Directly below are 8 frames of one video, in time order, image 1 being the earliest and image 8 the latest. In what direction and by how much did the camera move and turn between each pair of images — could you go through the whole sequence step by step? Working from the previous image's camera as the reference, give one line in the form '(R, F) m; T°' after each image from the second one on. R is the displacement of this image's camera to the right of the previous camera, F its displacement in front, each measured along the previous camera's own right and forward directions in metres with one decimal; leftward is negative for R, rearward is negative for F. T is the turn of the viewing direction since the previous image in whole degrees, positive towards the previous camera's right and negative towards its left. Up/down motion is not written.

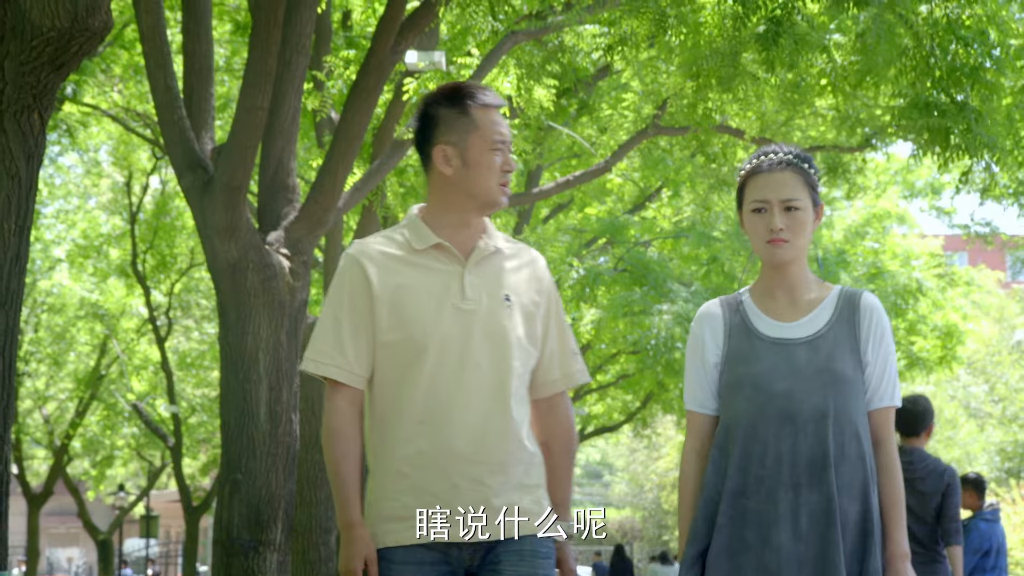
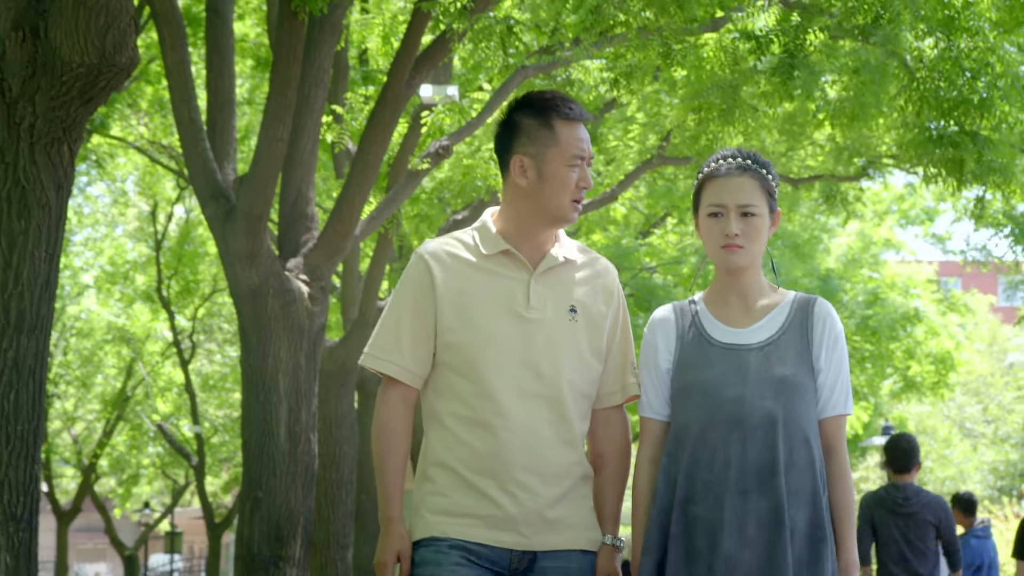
(+0.2, -0.4) m; -2°
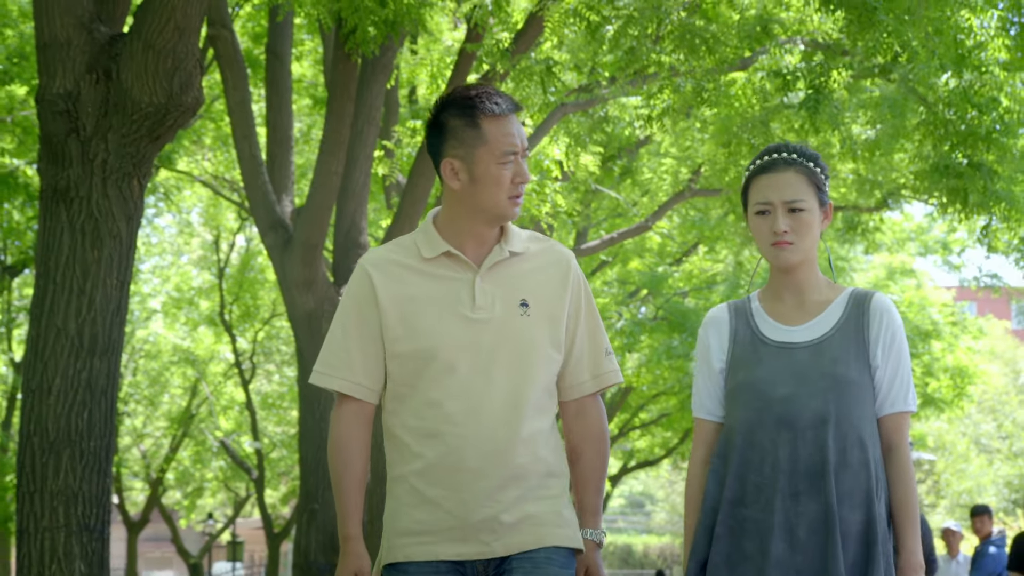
(0.0, -0.7) m; -1°
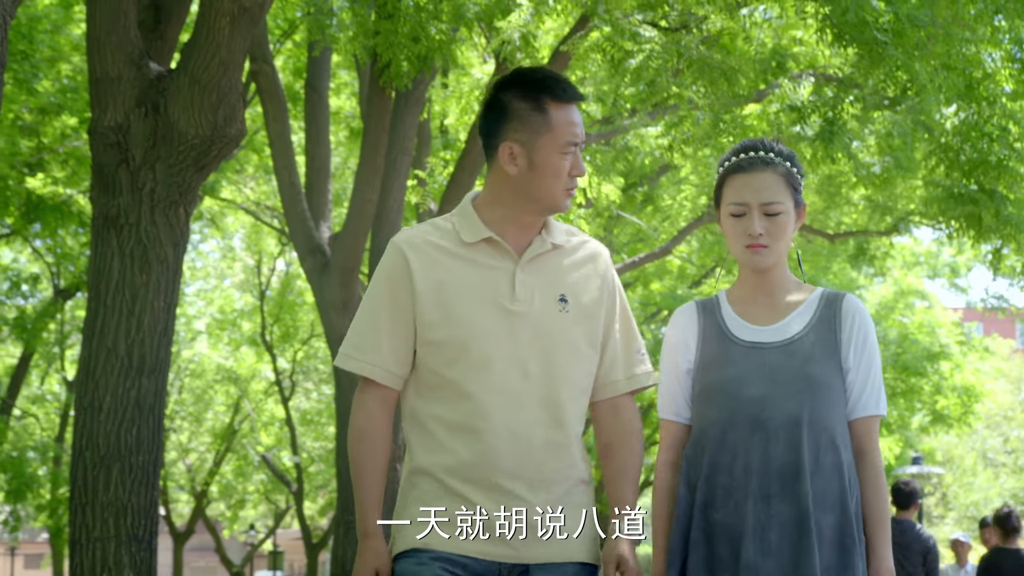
(0.0, -0.6) m; -1°
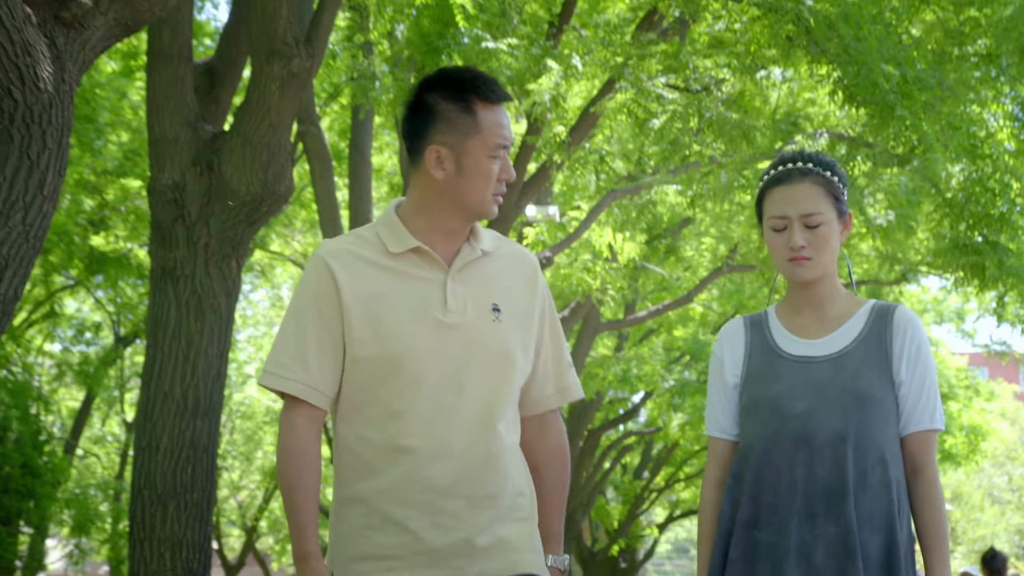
(0.0, -0.8) m; -1°
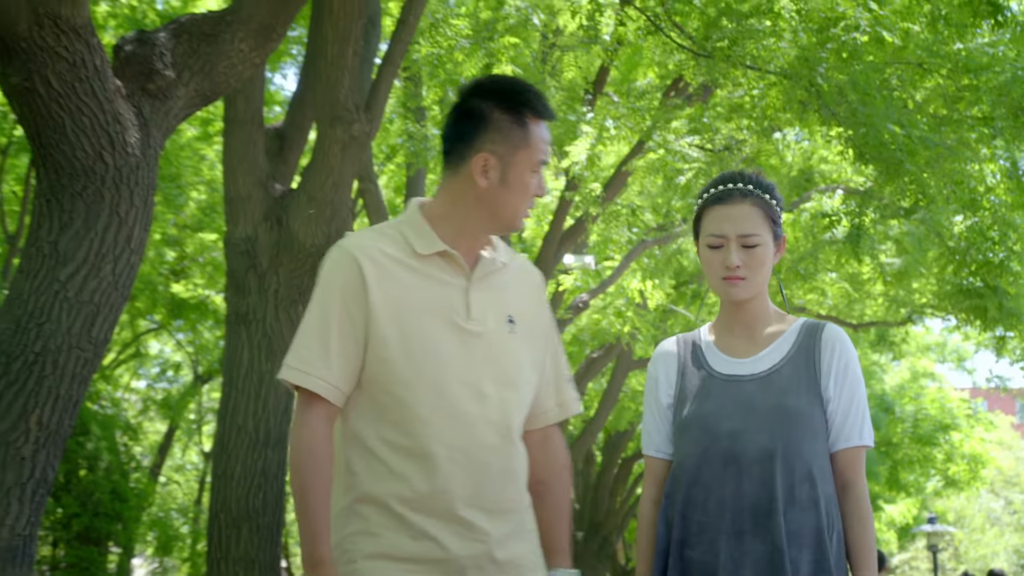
(0.0, -1.3) m; -1°
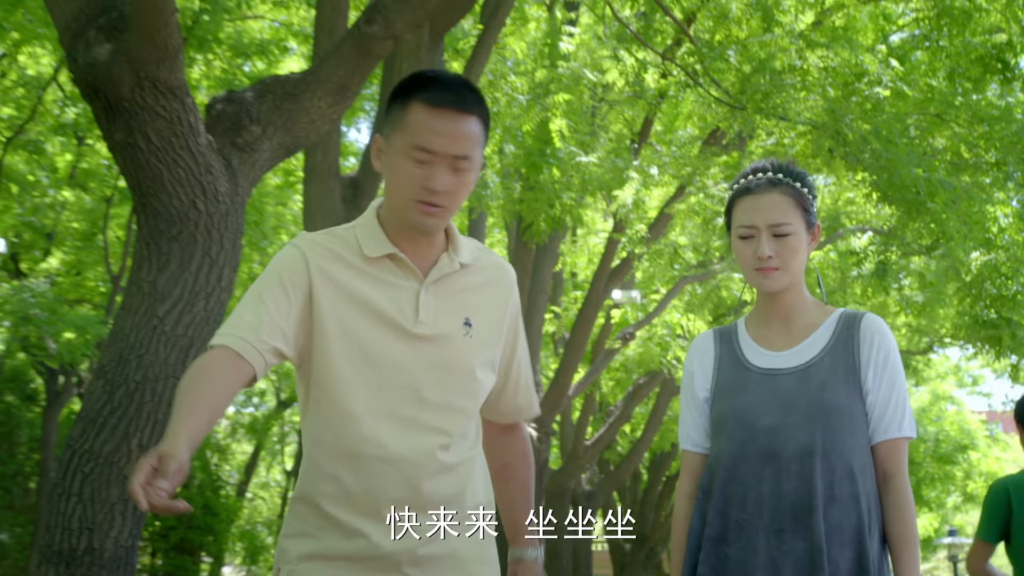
(0.0, -1.4) m; -2°
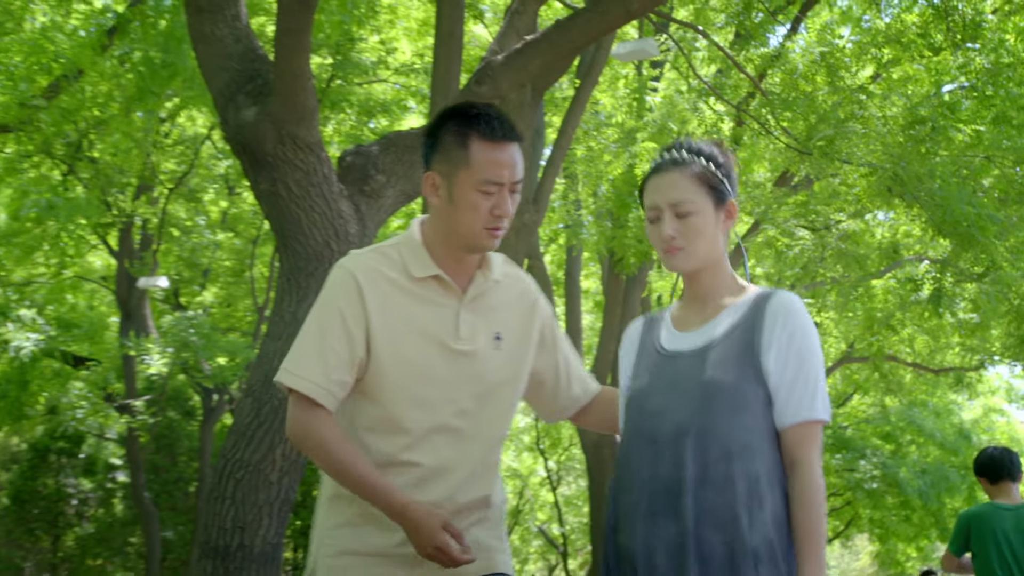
(0.0, -2.0) m; -3°
